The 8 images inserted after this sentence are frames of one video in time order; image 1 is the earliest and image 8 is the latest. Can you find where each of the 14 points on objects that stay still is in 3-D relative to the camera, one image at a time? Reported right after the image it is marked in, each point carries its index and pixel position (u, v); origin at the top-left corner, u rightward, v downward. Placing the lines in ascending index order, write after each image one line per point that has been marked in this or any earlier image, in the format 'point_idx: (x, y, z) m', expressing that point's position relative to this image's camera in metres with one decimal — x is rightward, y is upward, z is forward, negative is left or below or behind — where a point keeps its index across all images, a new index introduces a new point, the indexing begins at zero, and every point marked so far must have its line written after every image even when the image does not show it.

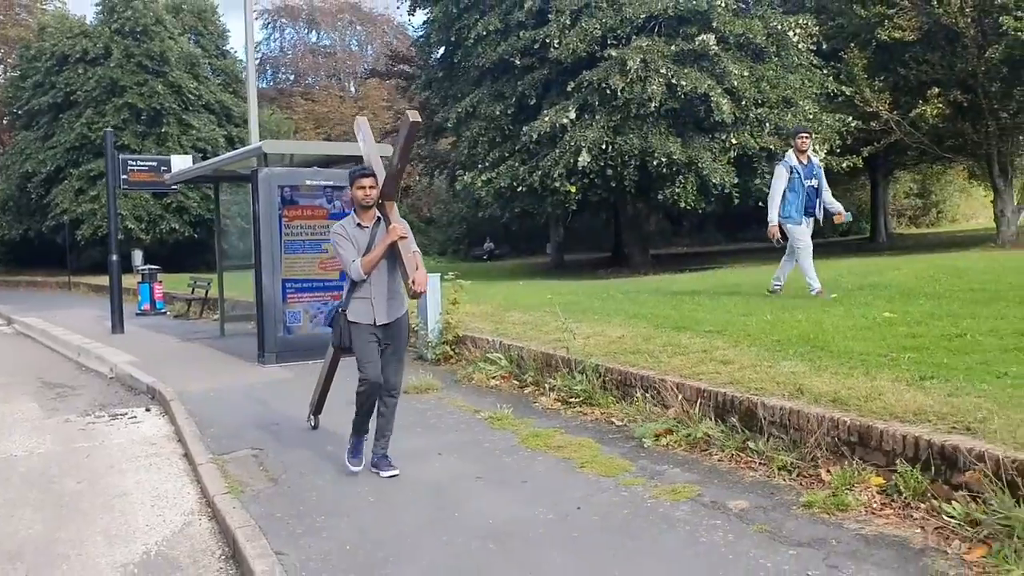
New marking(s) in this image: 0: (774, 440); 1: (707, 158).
0: (+1.6, -0.9, +5.7) m
1: (+3.7, +2.5, +18.6) m
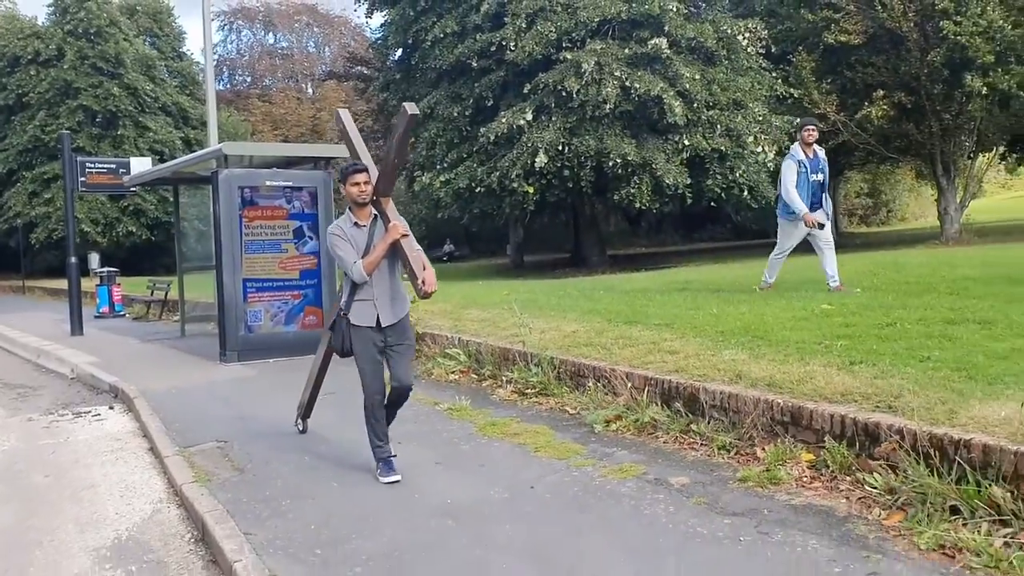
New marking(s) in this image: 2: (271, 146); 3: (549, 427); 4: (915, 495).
0: (+1.3, -0.8, +6.1) m
1: (+2.9, +2.5, +19.0) m
2: (-2.6, +1.5, +10.5) m
3: (+0.3, -1.0, +7.1) m
4: (+1.9, -1.0, +4.6) m
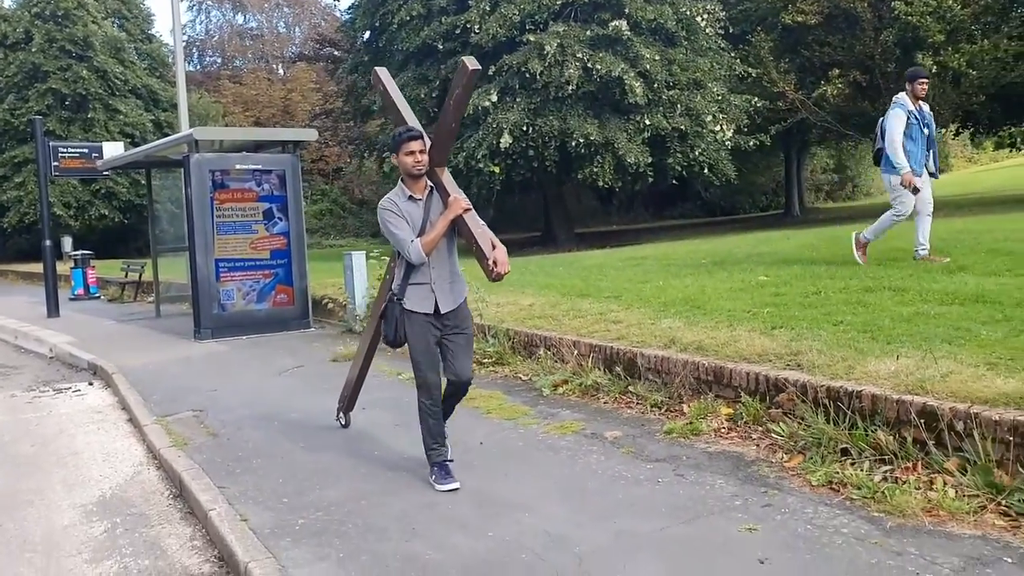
0: (+1.0, -0.7, +6.7) m
1: (+2.2, +3.0, +19.6) m
2: (-3.1, +1.8, +11.0) m
3: (-0.1, -0.8, +7.6) m
4: (+1.6, -0.8, +5.2) m
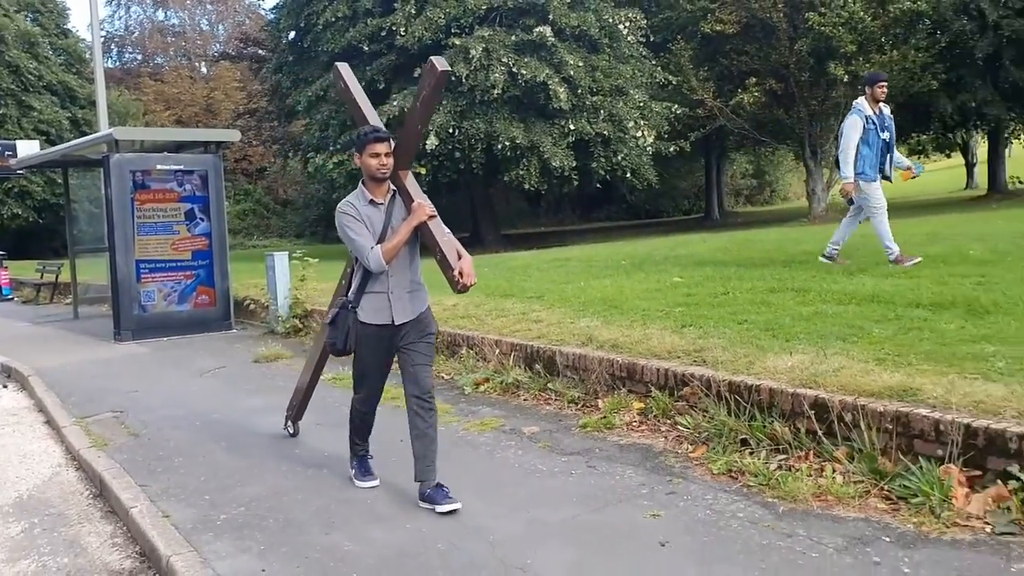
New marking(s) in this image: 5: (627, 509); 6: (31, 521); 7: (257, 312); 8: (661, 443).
0: (+0.4, -0.7, +6.9) m
1: (+0.7, +3.0, +19.9) m
2: (-3.9, +1.8, +10.9) m
3: (-0.7, -0.8, +7.8) m
4: (+1.1, -0.8, +5.5) m
5: (+0.6, -1.1, +4.7) m
6: (-2.7, -1.3, +5.5) m
7: (-3.3, -0.3, +12.5) m
8: (+0.9, -0.9, +5.6) m
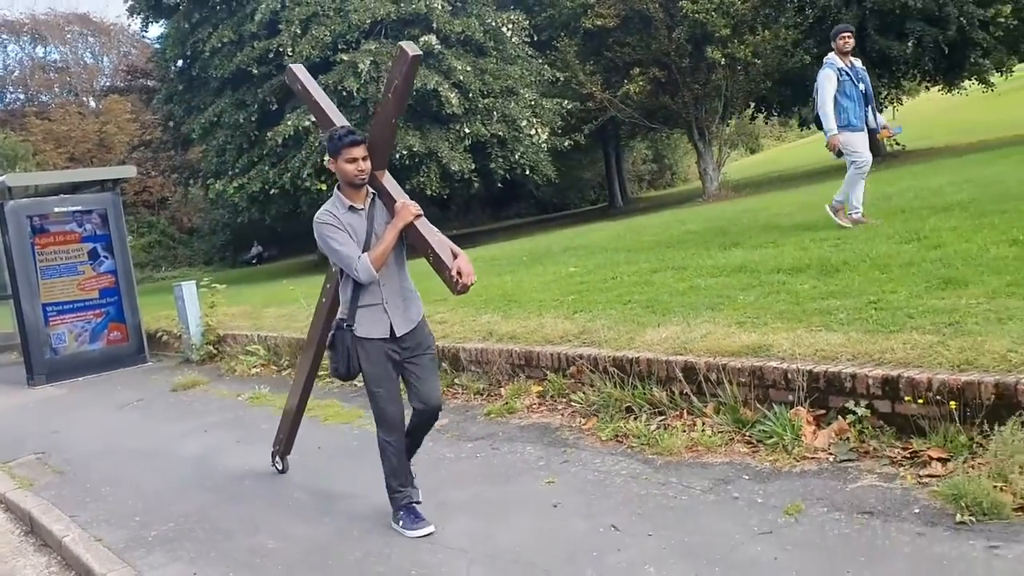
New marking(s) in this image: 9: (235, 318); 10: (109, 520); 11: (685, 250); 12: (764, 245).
0: (-0.3, -0.7, +7.4) m
1: (-1.4, +2.9, +20.4) m
2: (-5.2, +1.3, +11.0) m
3: (-1.5, -0.9, +8.2) m
4: (+0.5, -0.7, +6.1) m
5: (+0.1, -1.0, +5.2) m
6: (-3.2, -1.6, +5.8) m
7: (-4.5, -0.7, +12.7) m
8: (+0.3, -0.8, +6.2) m
9: (-3.5, -0.4, +12.4) m
10: (-2.4, -1.4, +5.8) m
11: (+1.7, +0.4, +9.7) m
12: (+2.3, +0.4, +9.0) m
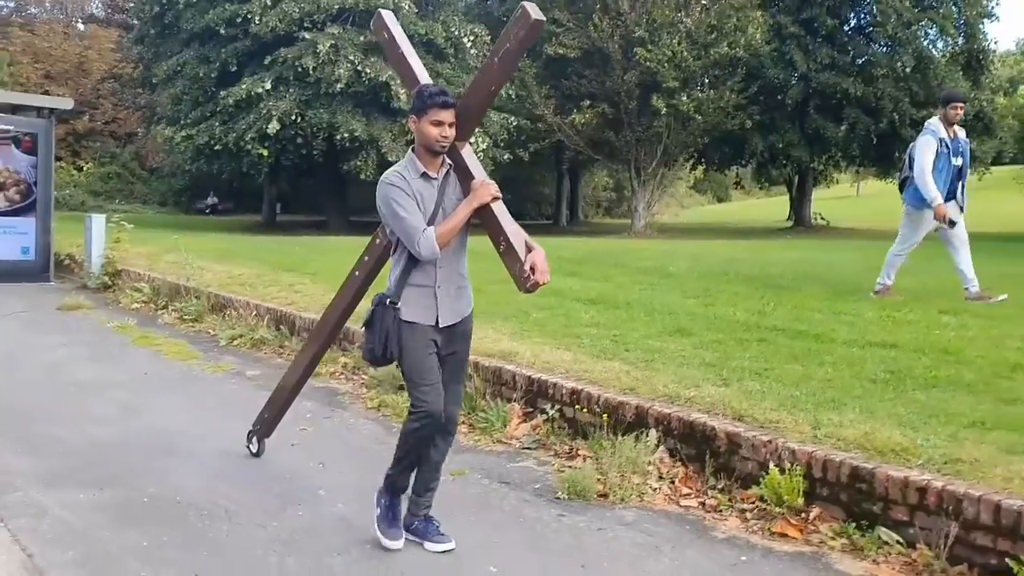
0: (-1.9, -0.4, +8.5) m
1: (-2.8, +3.3, +21.4) m
2: (-6.4, +2.4, +11.9) m
3: (-3.1, -0.5, +9.2) m
4: (-1.0, -0.7, +7.2) m
5: (-1.5, -0.9, +6.3) m
6: (-4.8, -0.8, +6.7) m
7: (-6.1, +0.3, +13.6) m
8: (-1.2, -0.7, +7.3) m
9: (-5.2, +0.4, +13.4) m
10: (-4.0, -0.8, +6.8) m
11: (+0.2, +0.2, +10.9) m
12: (+0.9, +0.1, +10.2) m
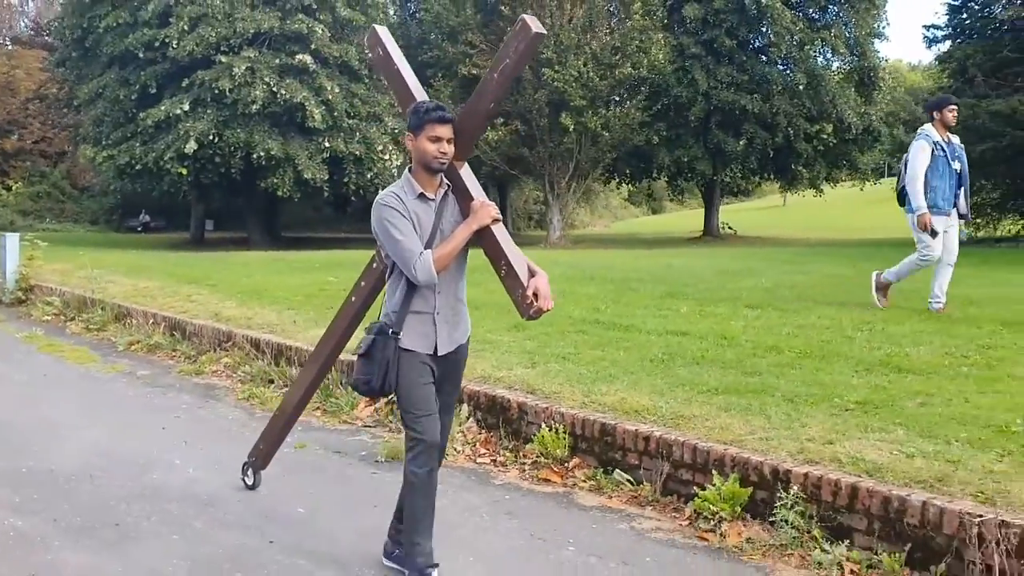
0: (-3.1, -0.5, +9.4) m
1: (-4.8, +3.0, +22.3) m
2: (-7.9, +2.2, +12.6) m
3: (-4.4, -0.6, +10.1) m
4: (-2.2, -0.7, +8.1) m
5: (-2.6, -0.9, +7.2) m
6: (-6.0, -0.9, +7.4) m
7: (-7.7, +0.1, +14.3) m
8: (-2.4, -0.8, +8.2) m
9: (-6.7, +0.2, +14.1) m
10: (-5.1, -0.8, +7.5) m
11: (-1.1, +0.1, +11.9) m
12: (-0.5, 0.0, +11.2) m
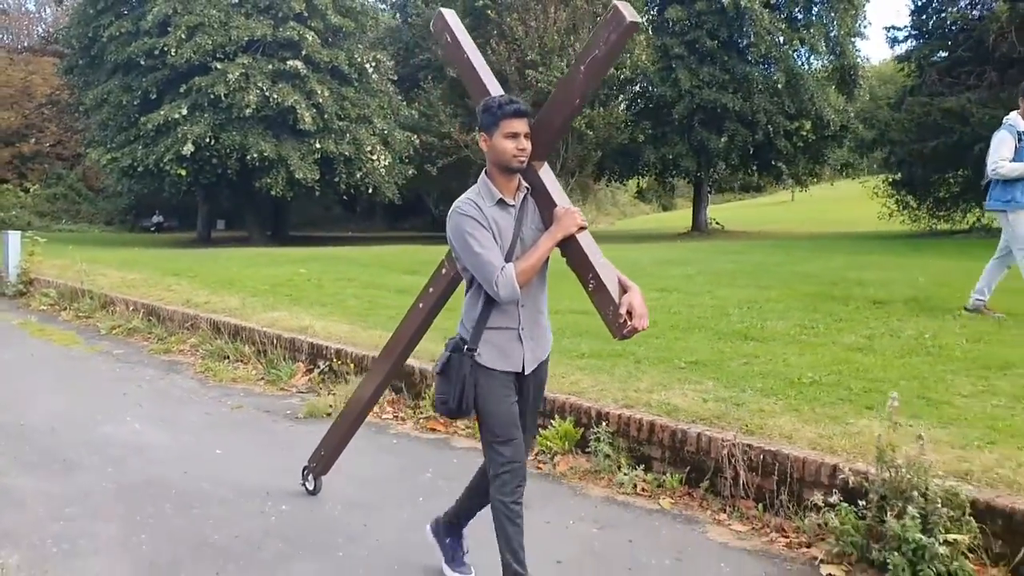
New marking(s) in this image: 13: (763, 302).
0: (-3.8, -0.4, +10.5) m
1: (-5.2, +3.1, +23.4) m
2: (-8.5, +2.3, +13.8) m
3: (-5.0, -0.5, +11.2) m
4: (-2.8, -0.6, +9.2) m
5: (-3.3, -0.8, +8.3) m
6: (-6.7, -0.8, +8.6) m
7: (-8.2, +0.1, +15.5) m
8: (-3.1, -0.7, +9.3) m
9: (-7.3, +0.3, +15.3) m
10: (-5.8, -0.7, +8.7) m
11: (-1.8, +0.2, +12.9) m
12: (-1.1, +0.2, +12.2) m
13: (+2.2, -0.1, +8.7) m
